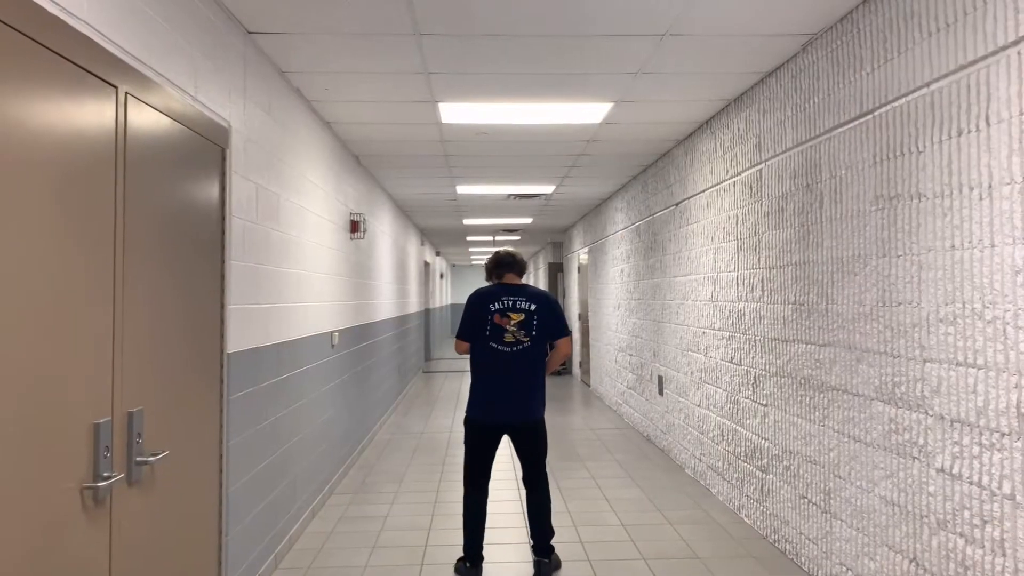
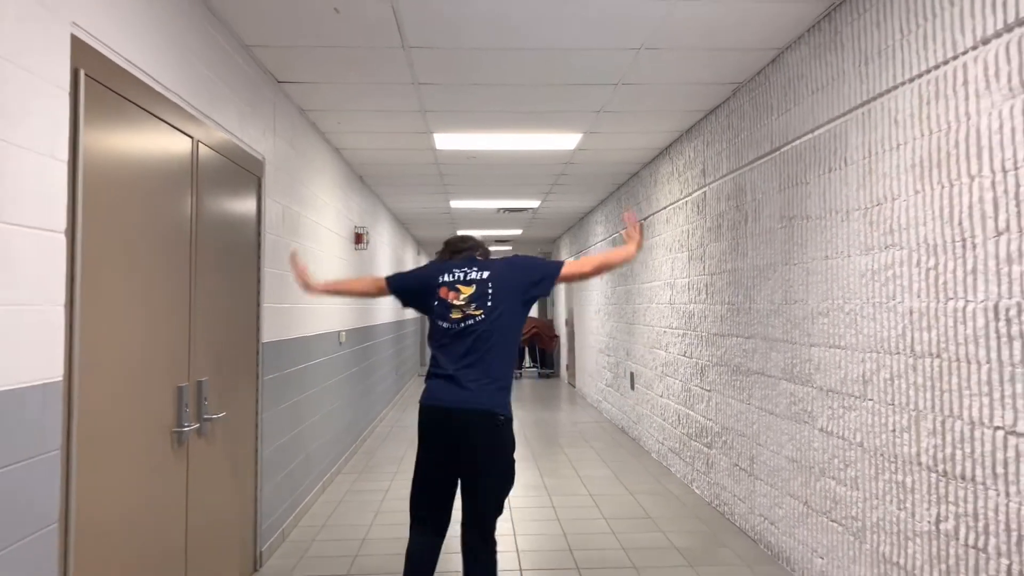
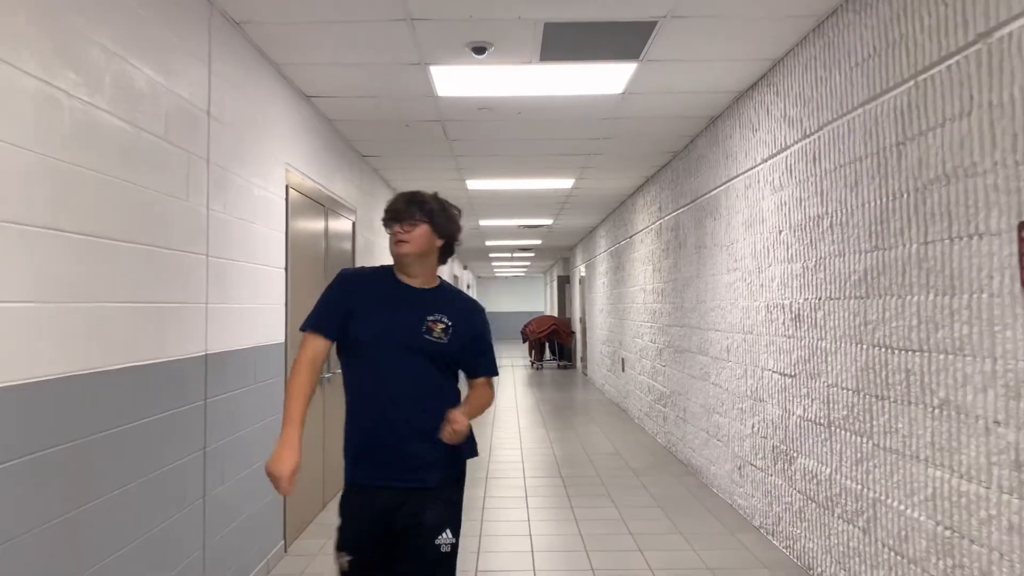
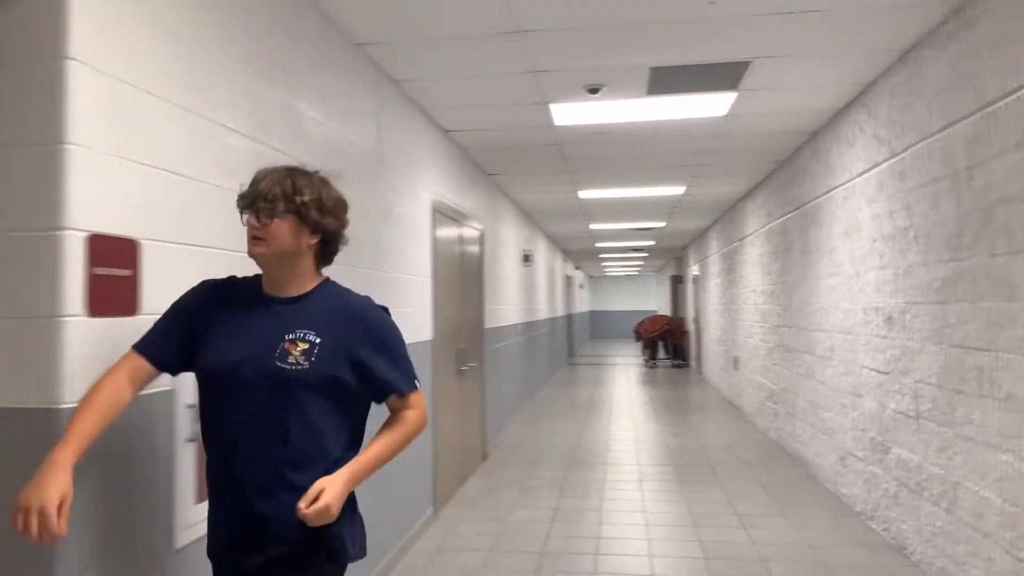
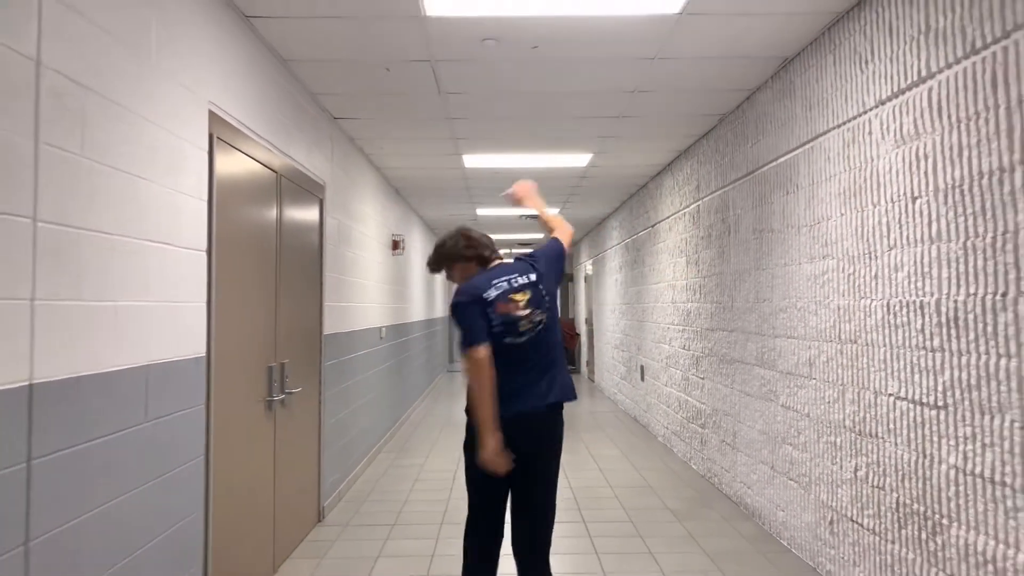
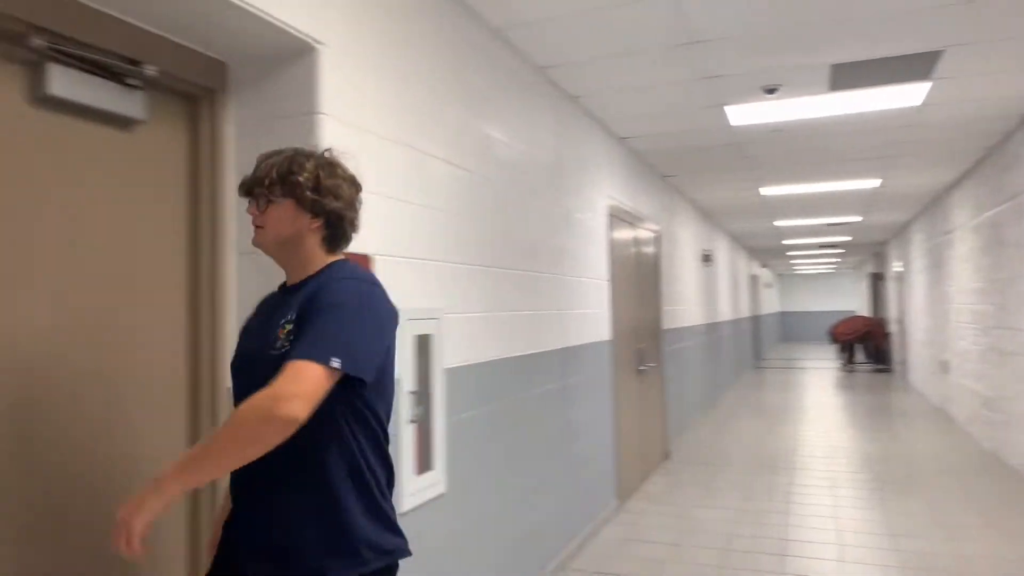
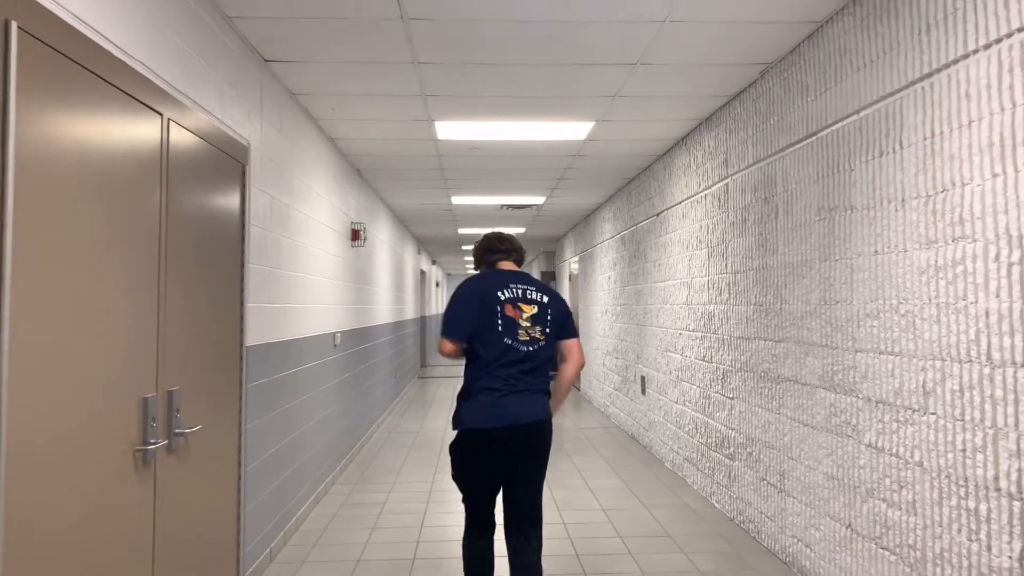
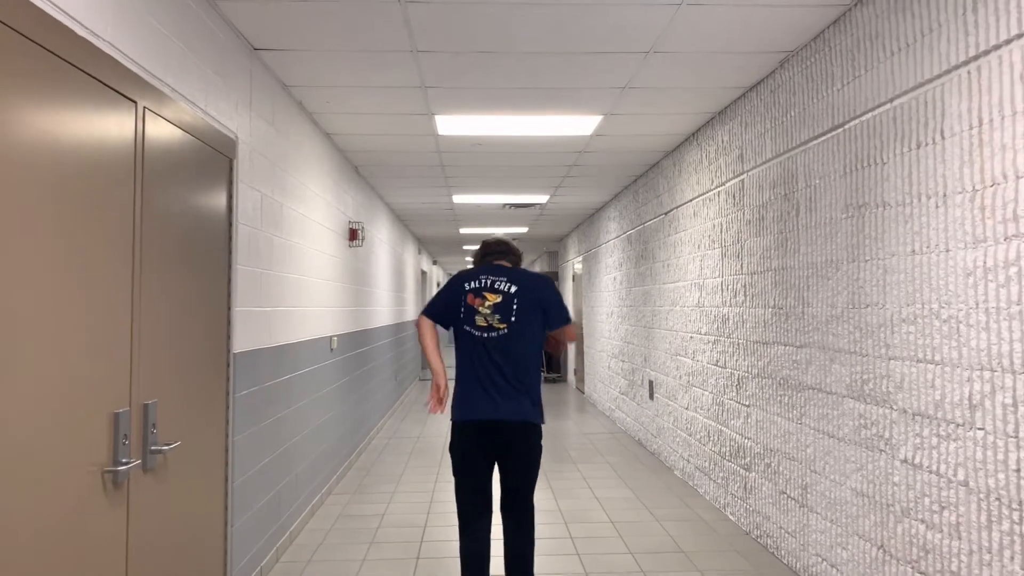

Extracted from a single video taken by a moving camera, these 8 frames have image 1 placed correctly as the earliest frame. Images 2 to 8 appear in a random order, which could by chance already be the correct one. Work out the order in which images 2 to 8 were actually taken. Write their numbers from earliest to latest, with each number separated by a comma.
8, 7, 2, 5, 3, 4, 6
